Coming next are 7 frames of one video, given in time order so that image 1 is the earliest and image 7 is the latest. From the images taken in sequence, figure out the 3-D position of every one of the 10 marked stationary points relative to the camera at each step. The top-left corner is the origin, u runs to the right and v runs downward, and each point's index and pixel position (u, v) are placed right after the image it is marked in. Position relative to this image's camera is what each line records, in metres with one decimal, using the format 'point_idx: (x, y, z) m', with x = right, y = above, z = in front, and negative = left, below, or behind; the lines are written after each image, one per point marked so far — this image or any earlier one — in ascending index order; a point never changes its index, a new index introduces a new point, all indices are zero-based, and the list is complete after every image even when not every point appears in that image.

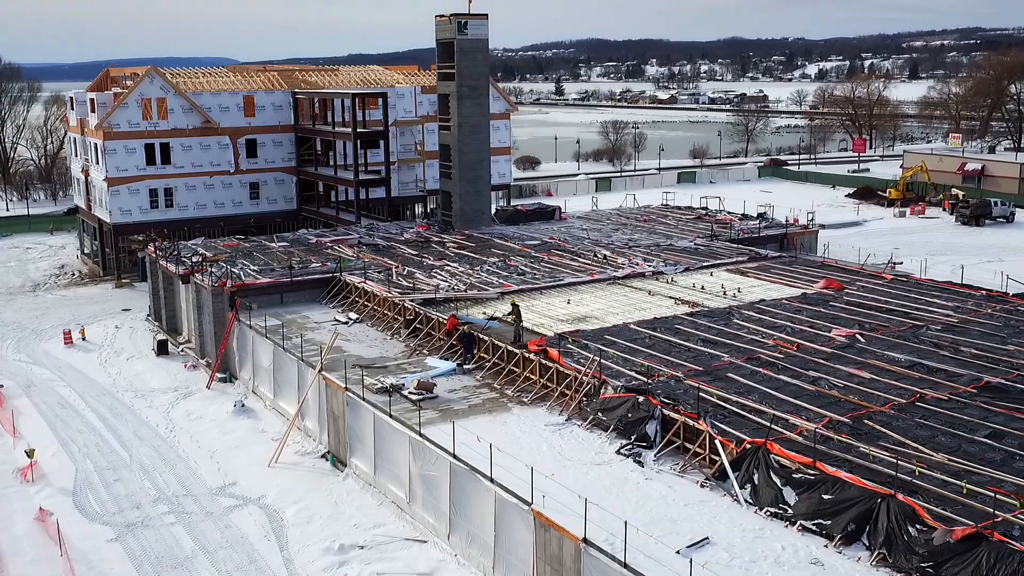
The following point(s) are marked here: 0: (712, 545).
0: (+2.6, -3.4, +14.5) m
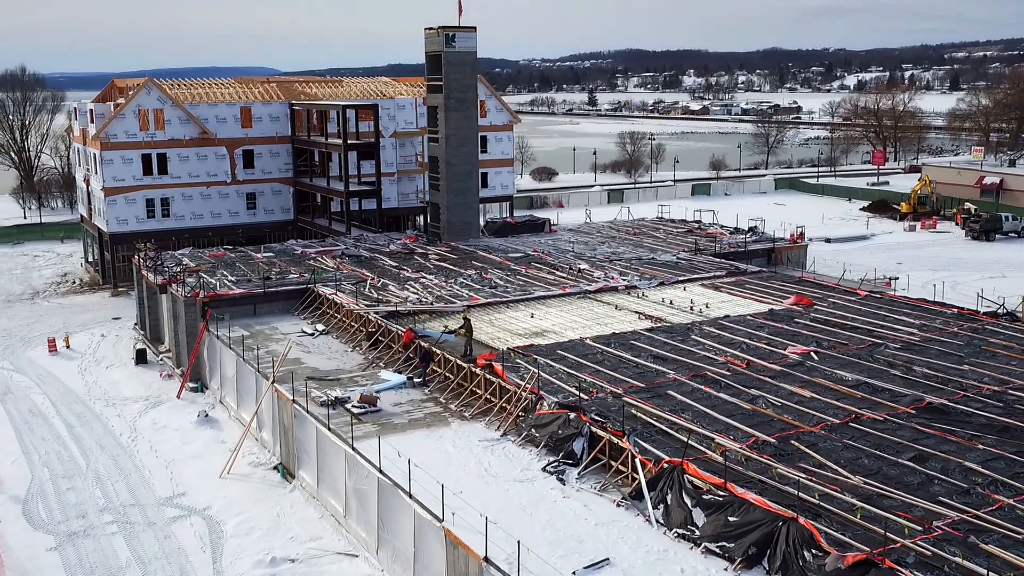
0: (+1.3, -3.6, +14.3) m
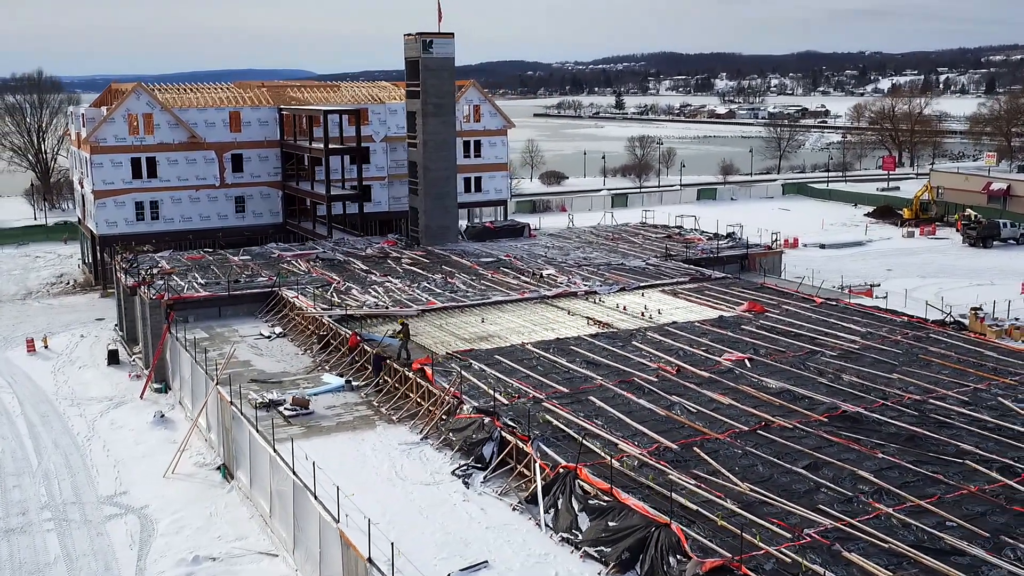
0: (-0.3, -3.7, +14.6) m
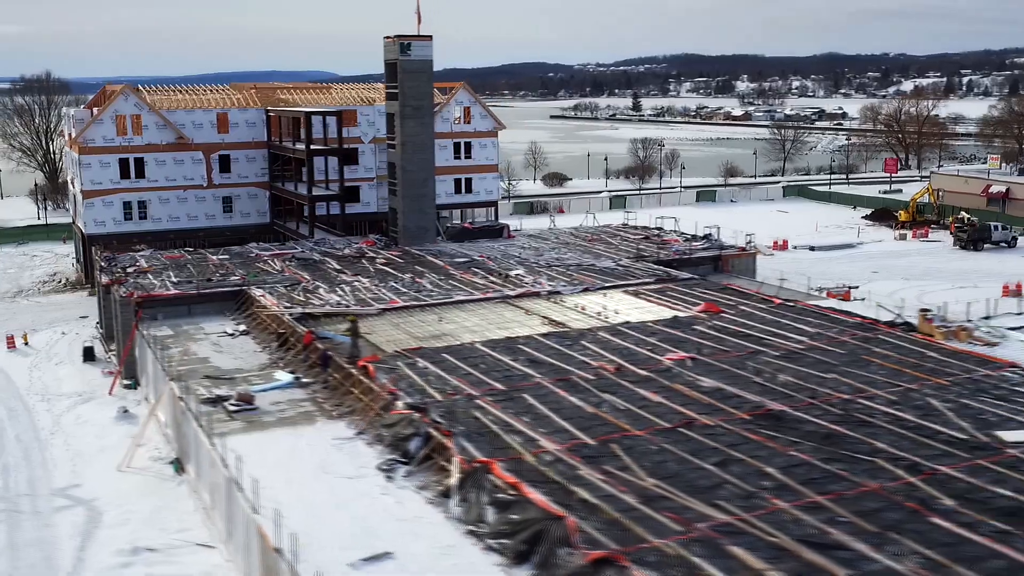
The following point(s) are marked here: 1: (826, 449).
0: (-1.7, -3.7, +14.9) m
1: (+5.0, -2.6, +17.5) m
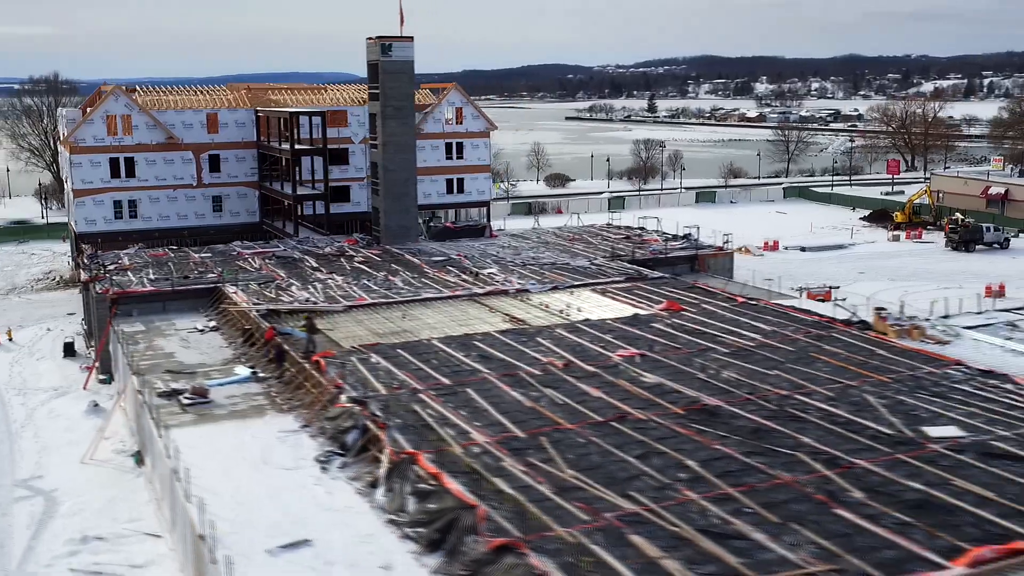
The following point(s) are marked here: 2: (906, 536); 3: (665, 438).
0: (-2.8, -3.6, +15.3) m
1: (+3.8, -2.5, +17.7) m
2: (+5.0, -3.2, +14.0) m
3: (+2.5, -2.5, +18.0) m
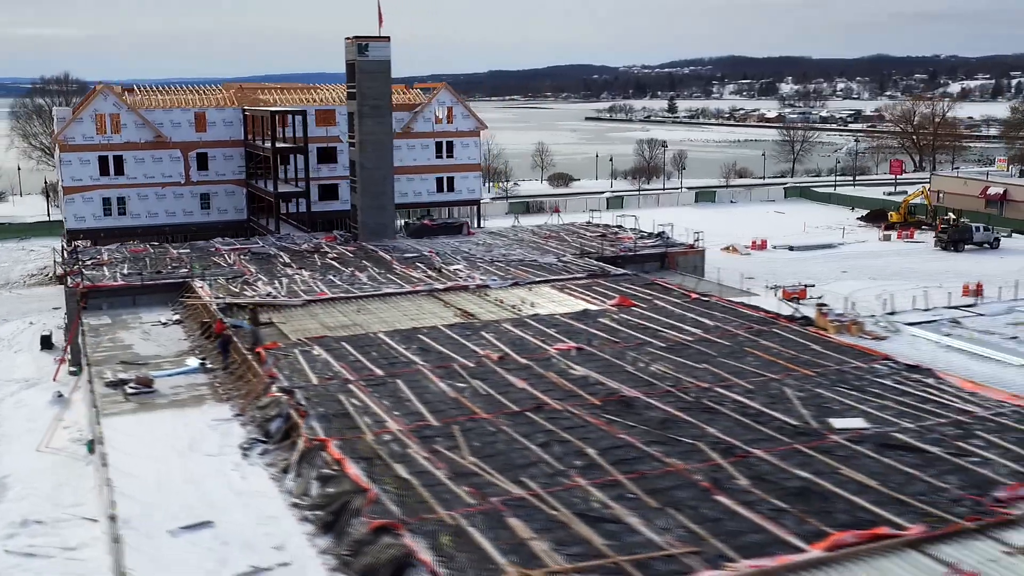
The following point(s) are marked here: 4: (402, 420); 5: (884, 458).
0: (-4.4, -3.5, +15.9) m
1: (+2.4, -2.4, +18.1) m
2: (+3.5, -3.1, +14.4) m
3: (+1.1, -2.3, +18.5) m
4: (-1.9, -2.3, +19.0) m
5: (+5.7, -2.6, +16.9) m
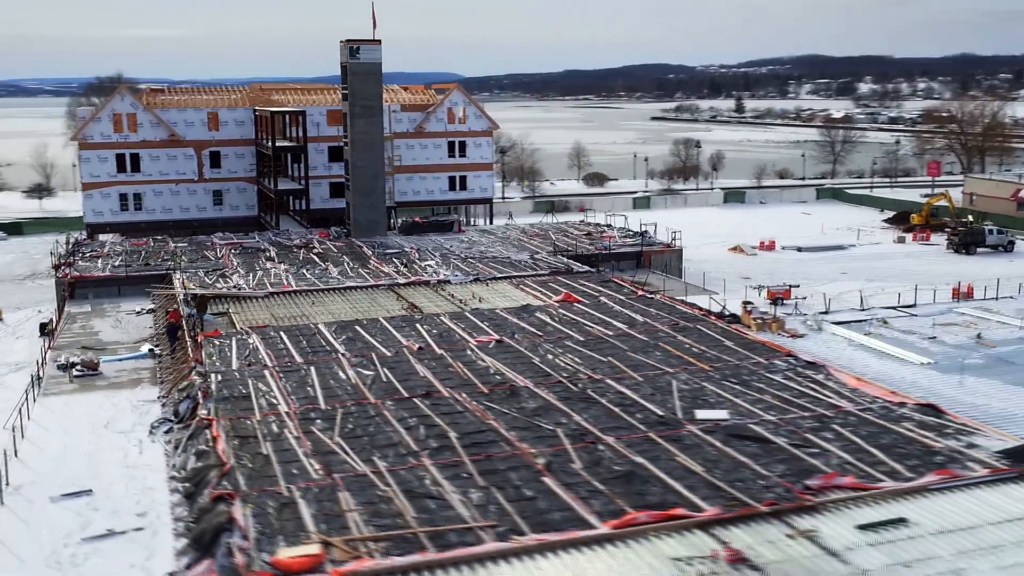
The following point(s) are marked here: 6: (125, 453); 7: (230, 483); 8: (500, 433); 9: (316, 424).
0: (-6.7, -3.3, +17.3) m
1: (+0.2, -2.3, +19.1) m
2: (+1.0, -3.0, +15.3) m
3: (-1.1, -2.2, +19.5) m
4: (-4.0, -2.1, +20.2) m
5: (+3.5, -2.5, +17.7) m
6: (-6.8, -2.9, +19.4) m
7: (-4.1, -2.9, +16.1) m
8: (-0.2, -2.4, +18.3) m
9: (-3.4, -2.3, +18.9) m
